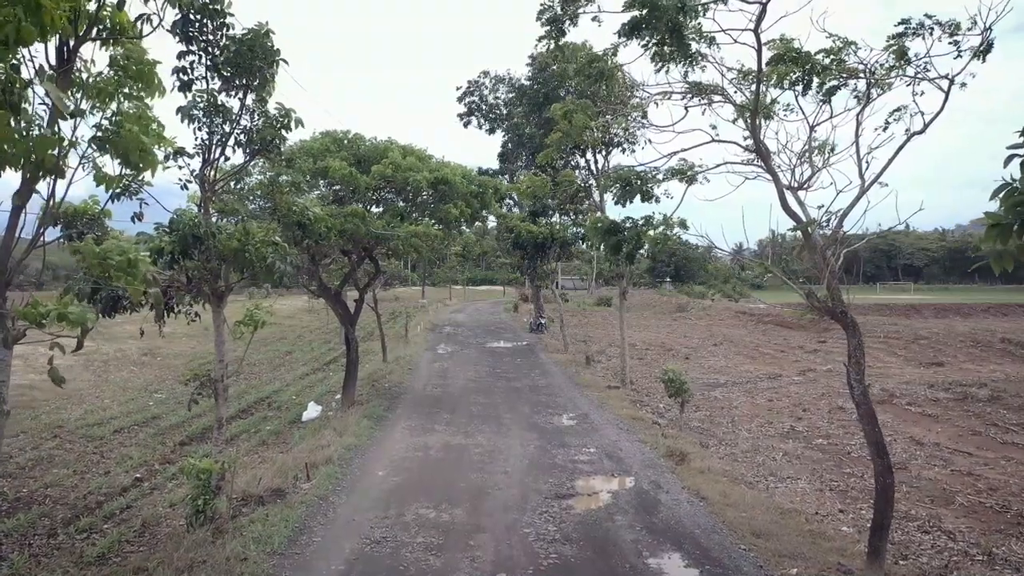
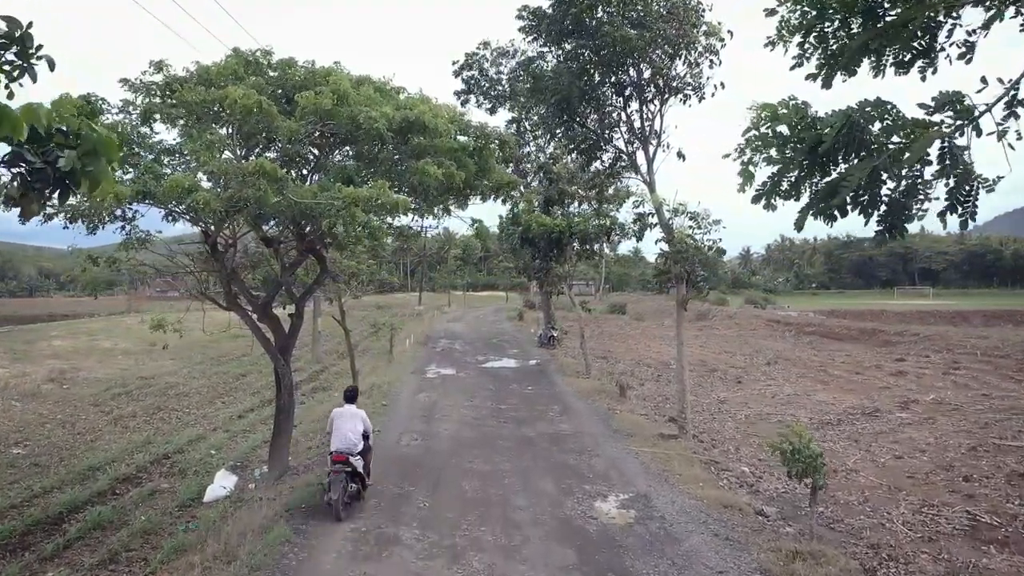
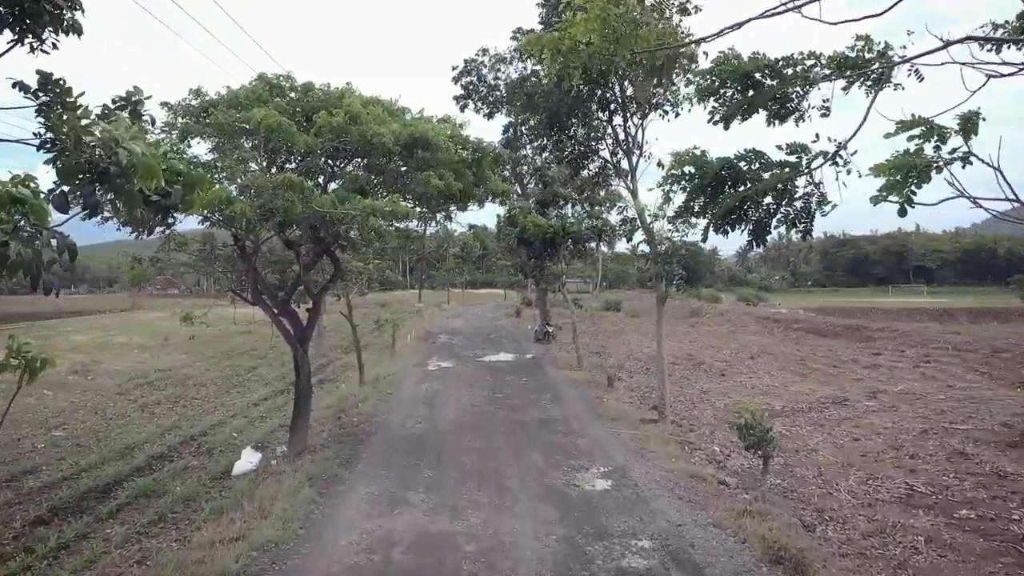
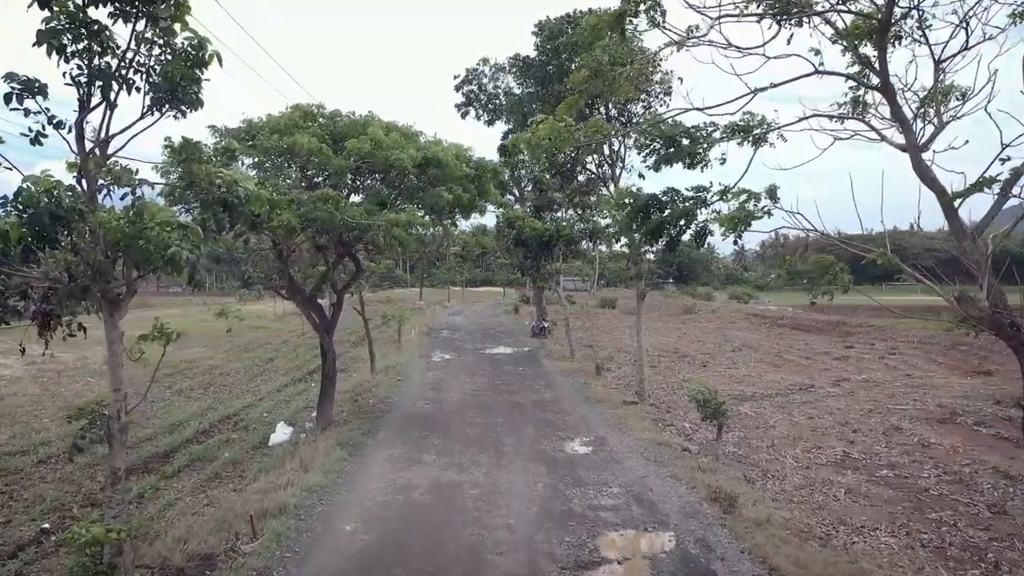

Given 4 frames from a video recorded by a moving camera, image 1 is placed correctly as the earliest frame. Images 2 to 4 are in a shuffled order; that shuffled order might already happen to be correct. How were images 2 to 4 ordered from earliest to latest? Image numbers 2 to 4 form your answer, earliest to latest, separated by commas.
4, 3, 2
